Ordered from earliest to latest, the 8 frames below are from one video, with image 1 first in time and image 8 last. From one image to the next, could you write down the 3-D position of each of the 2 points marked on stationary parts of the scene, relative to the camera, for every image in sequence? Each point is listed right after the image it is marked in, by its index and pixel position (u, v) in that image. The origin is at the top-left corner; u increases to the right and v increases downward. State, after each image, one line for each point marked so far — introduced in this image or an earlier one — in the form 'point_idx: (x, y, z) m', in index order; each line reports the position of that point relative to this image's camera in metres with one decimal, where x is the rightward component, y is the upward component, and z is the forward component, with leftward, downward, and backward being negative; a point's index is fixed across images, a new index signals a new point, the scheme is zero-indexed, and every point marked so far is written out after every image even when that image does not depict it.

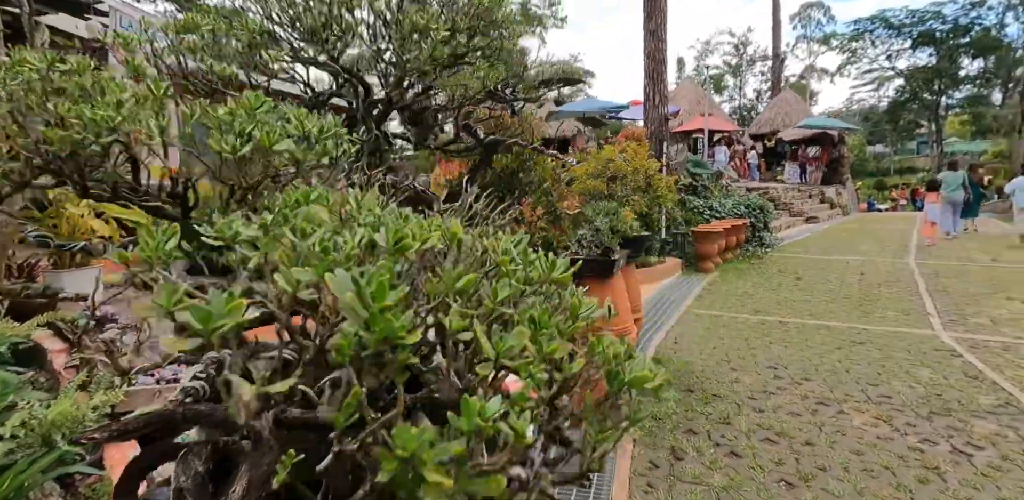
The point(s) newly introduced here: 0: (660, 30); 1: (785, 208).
0: (+2.4, +3.5, +8.2) m
1: (+7.4, +1.2, +13.9) m
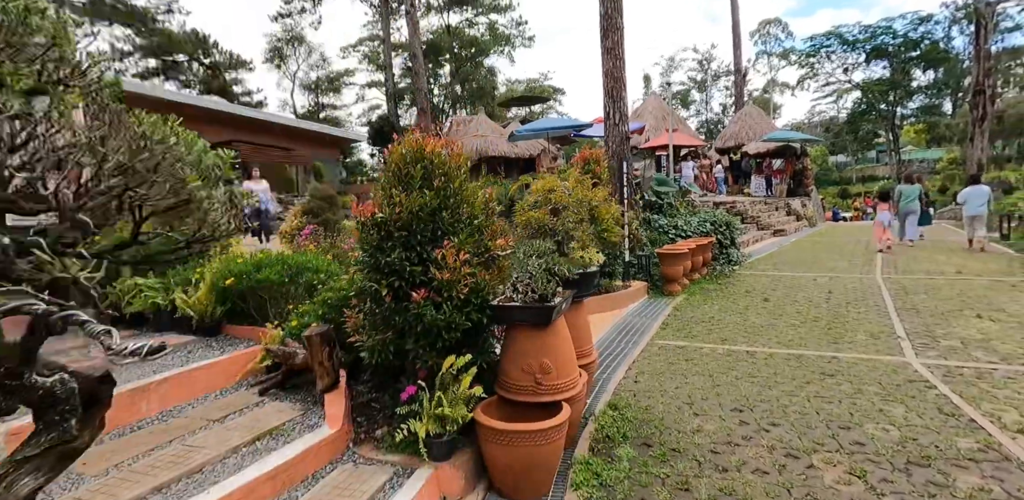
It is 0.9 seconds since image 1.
0: (+1.7, +3.2, +8.1) m
1: (+6.5, +0.8, +13.9) m
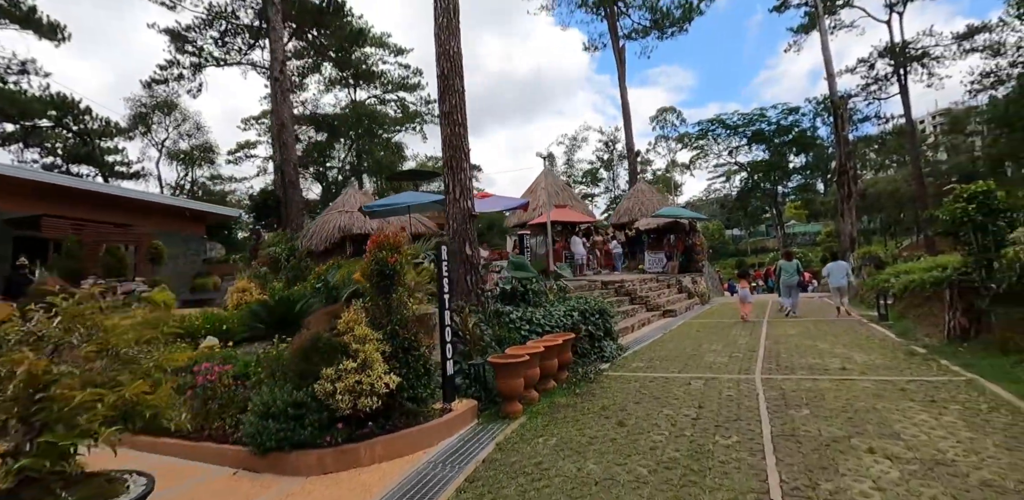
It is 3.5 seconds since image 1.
0: (-0.8, +1.9, +6.9) m
1: (+3.3, -1.3, +13.0) m
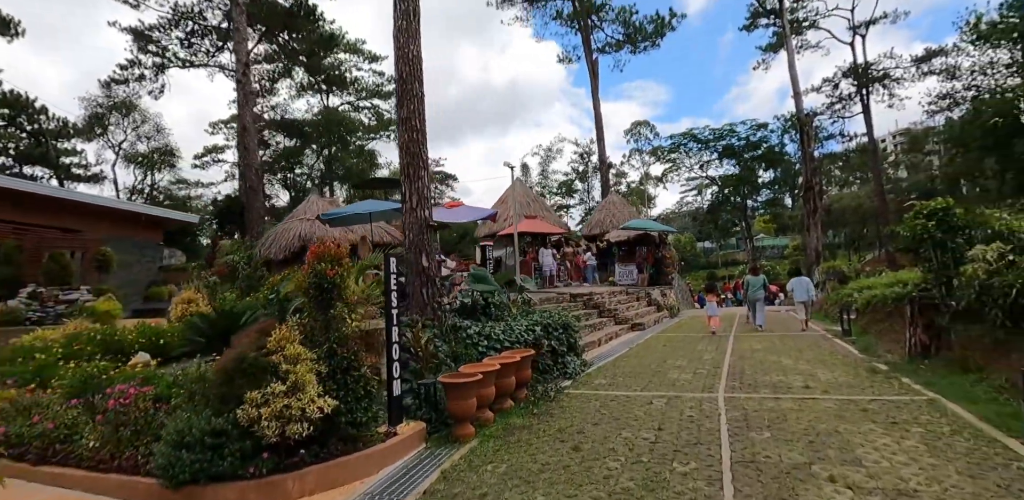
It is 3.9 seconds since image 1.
0: (-1.3, +1.7, +6.6) m
1: (+2.4, -1.6, +12.8) m
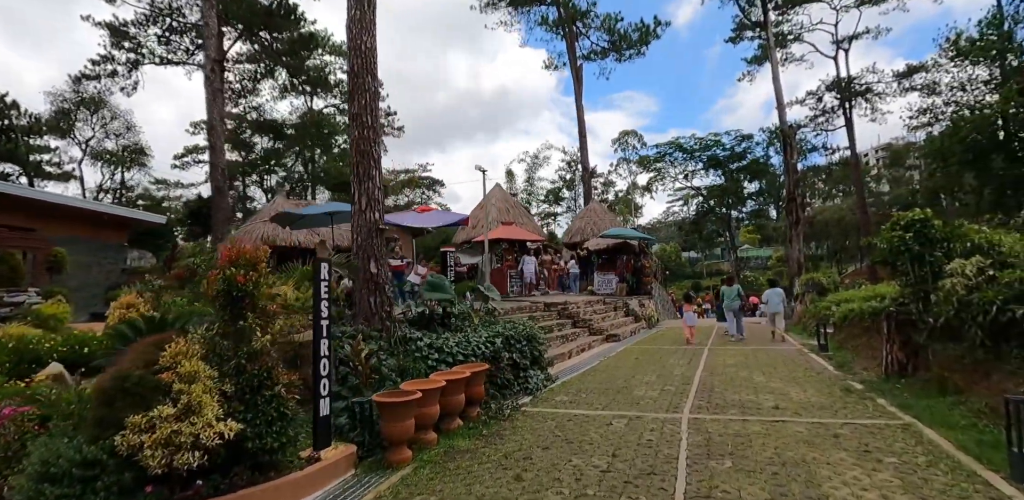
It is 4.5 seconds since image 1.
0: (-1.8, +1.7, +6.2) m
1: (+1.7, -1.8, +12.4) m
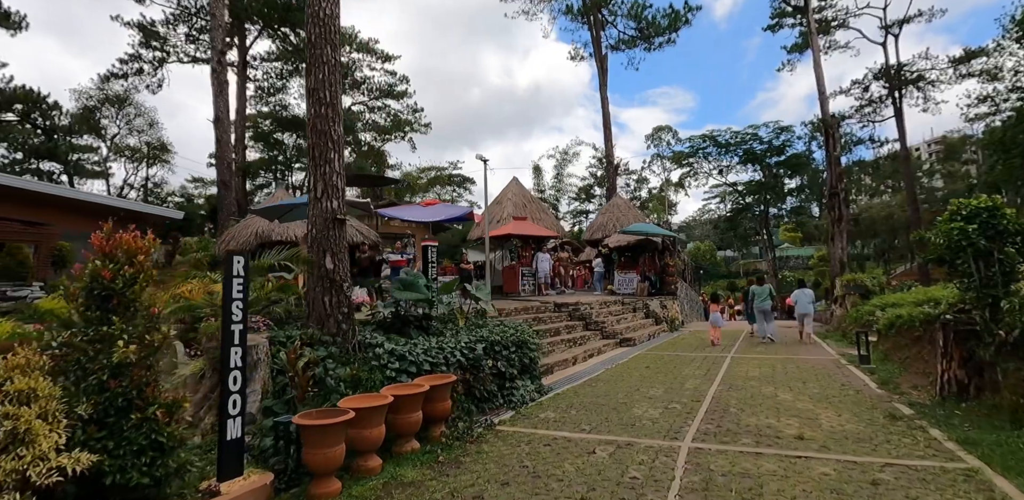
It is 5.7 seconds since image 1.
0: (-2.0, +1.7, +5.5) m
1: (+1.9, -1.7, +11.4) m
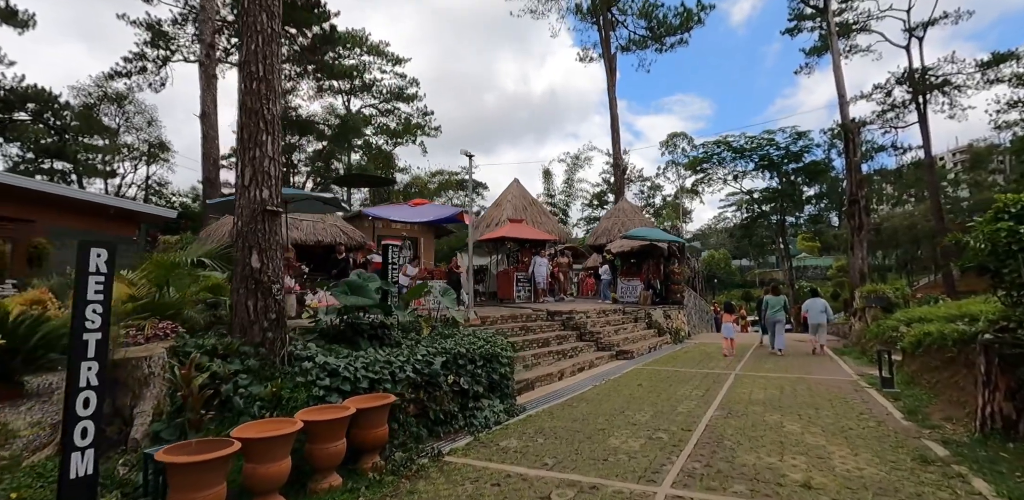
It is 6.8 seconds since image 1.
0: (-2.4, +1.8, +4.8) m
1: (+1.6, -1.8, +10.6) m
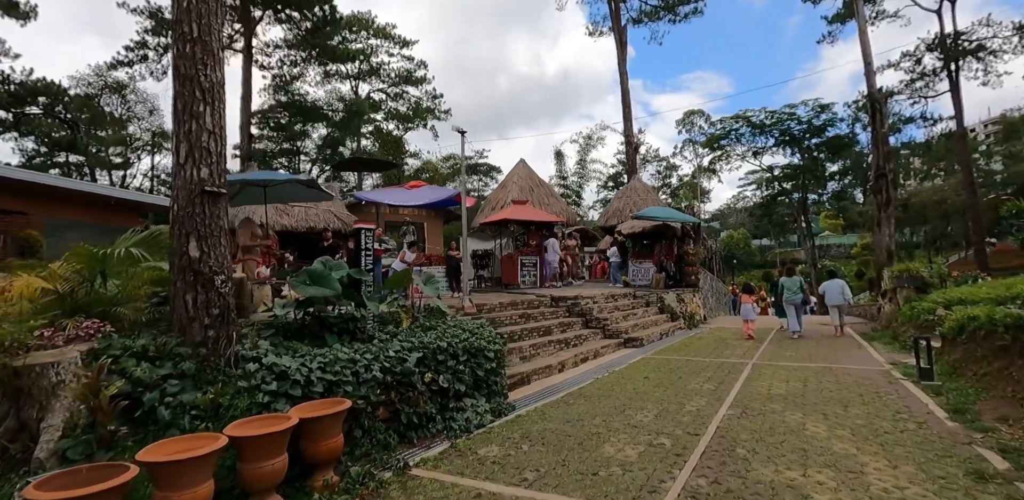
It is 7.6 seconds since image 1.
0: (-2.6, +1.9, +4.1) m
1: (+1.7, -1.5, +10.0) m
